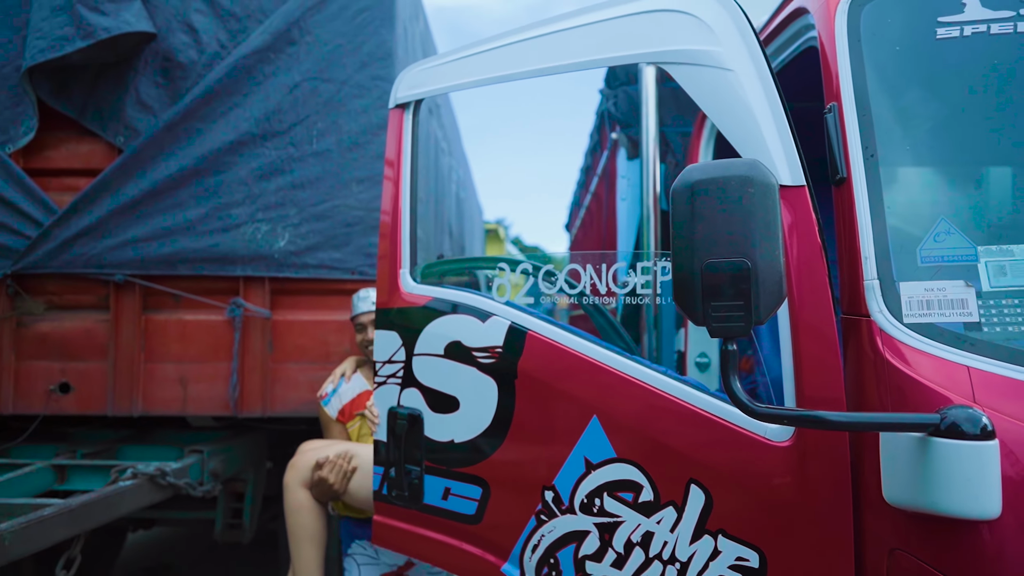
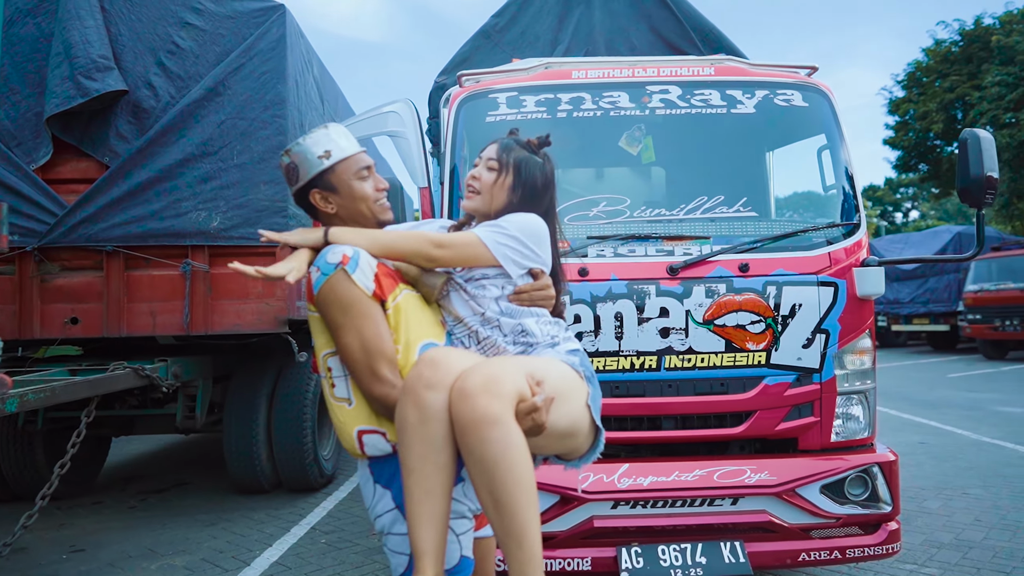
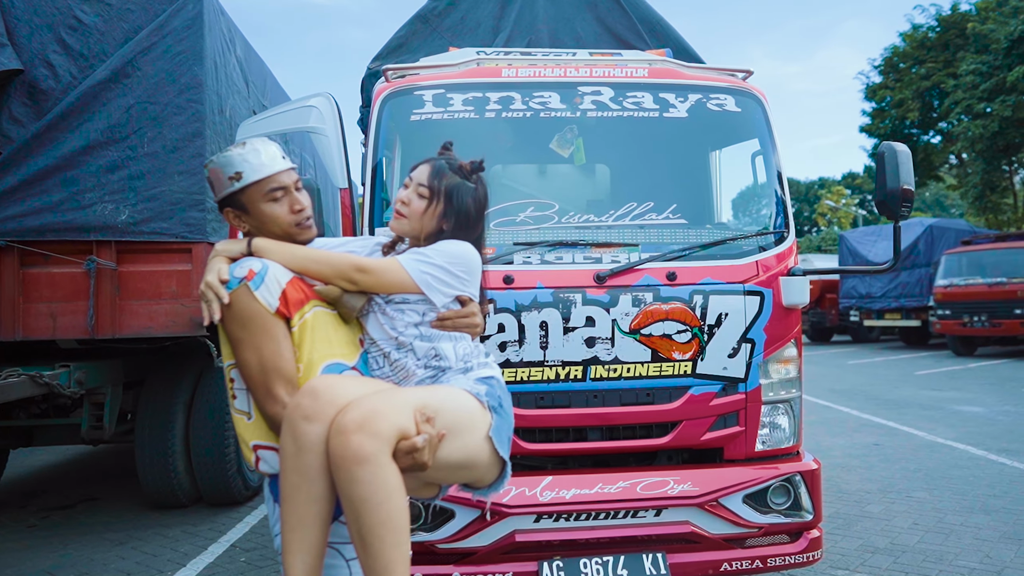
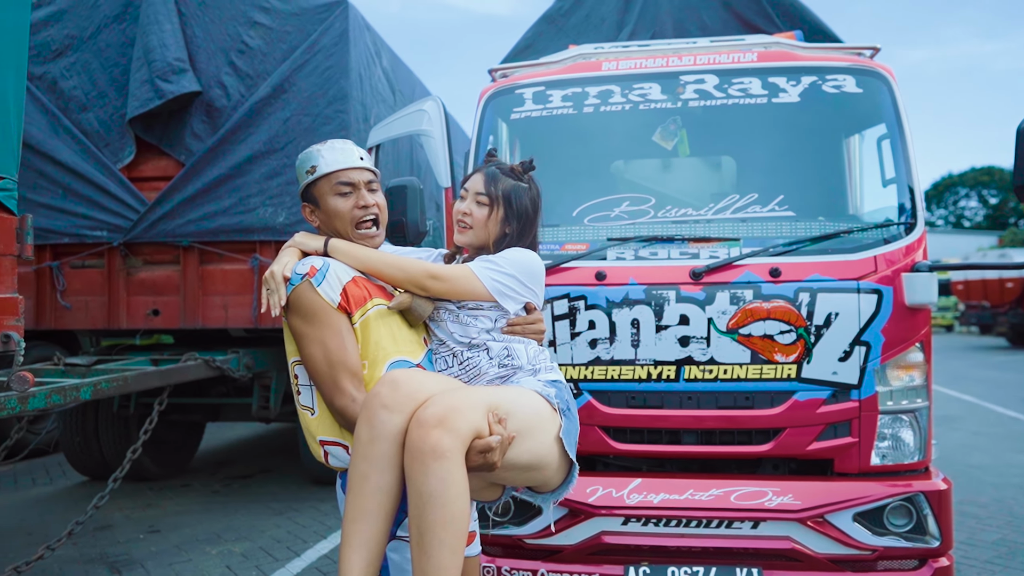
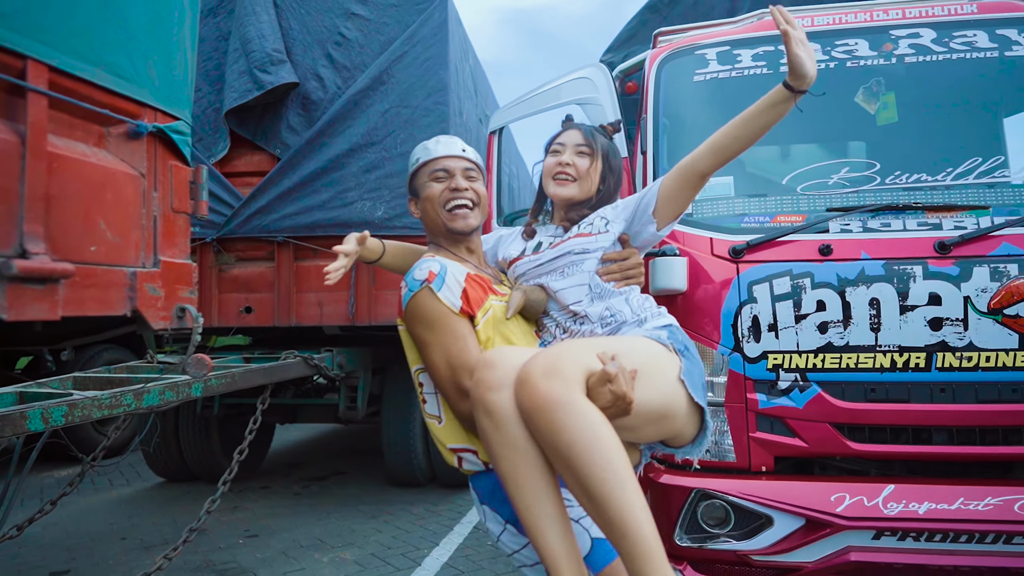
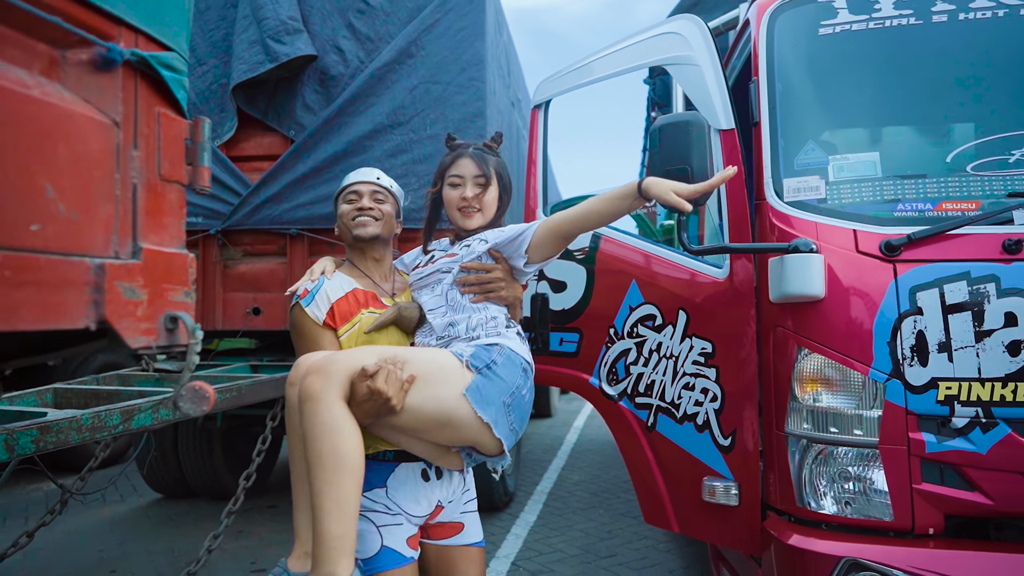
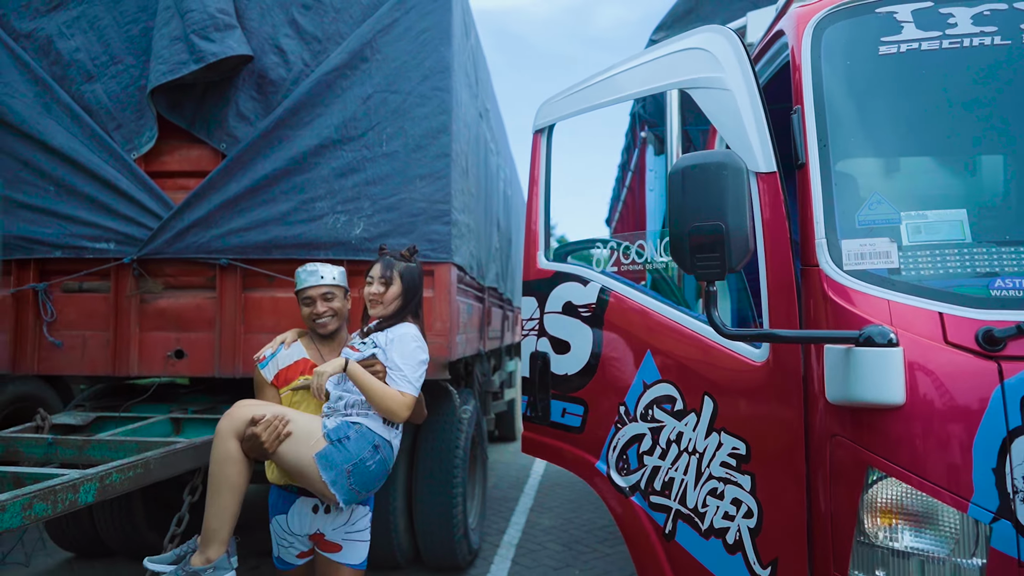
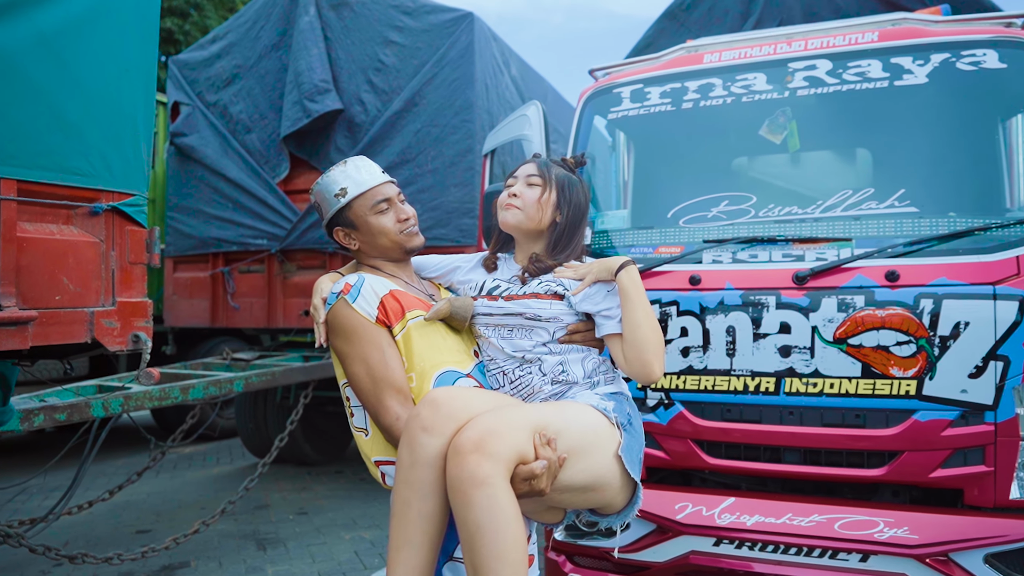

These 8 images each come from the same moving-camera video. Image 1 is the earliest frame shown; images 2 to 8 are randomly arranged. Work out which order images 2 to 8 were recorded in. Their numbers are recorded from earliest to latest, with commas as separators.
7, 6, 5, 2, 3, 4, 8
